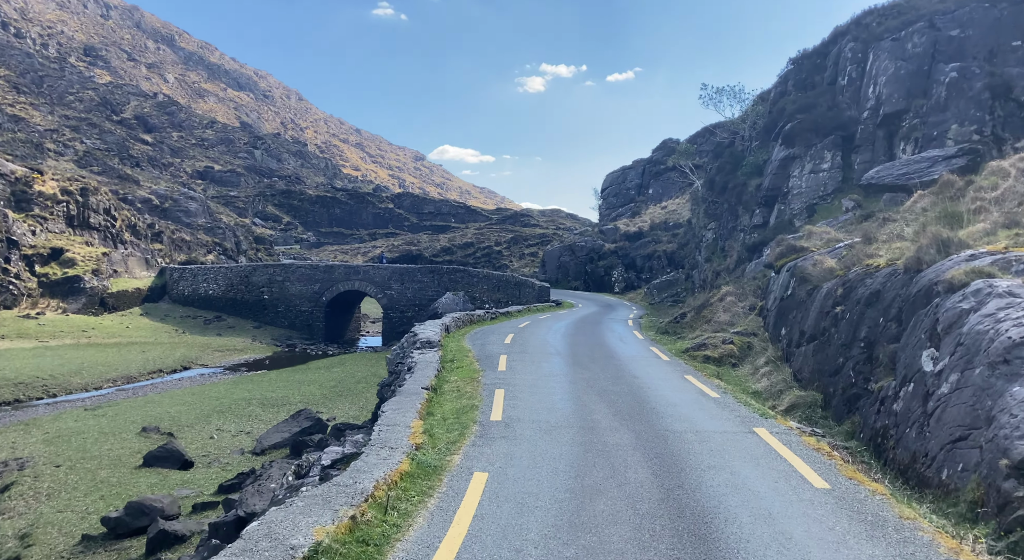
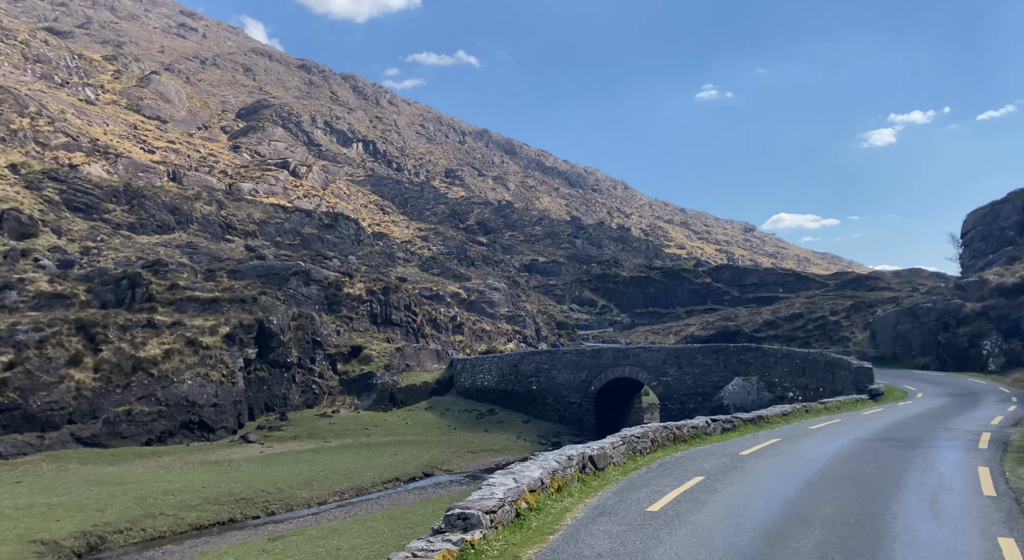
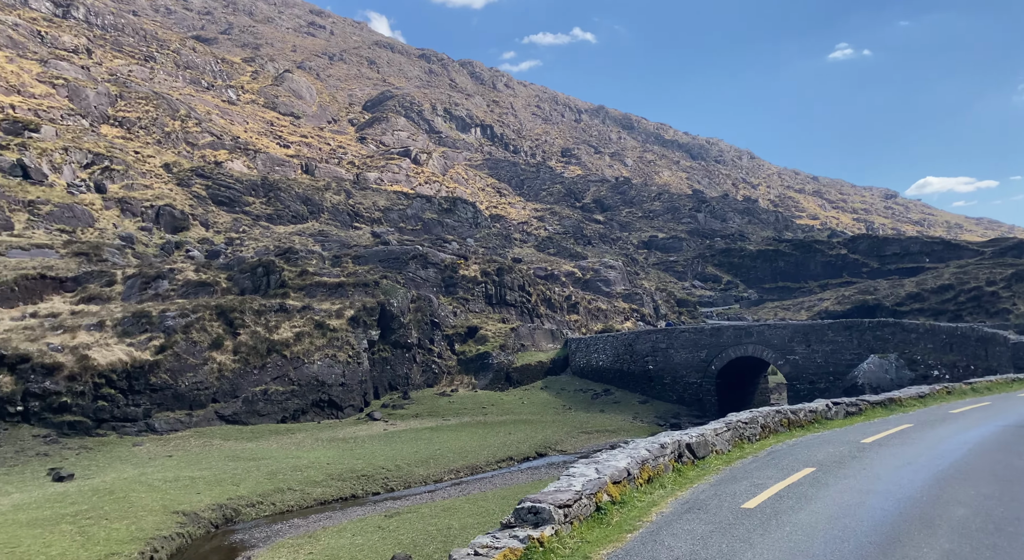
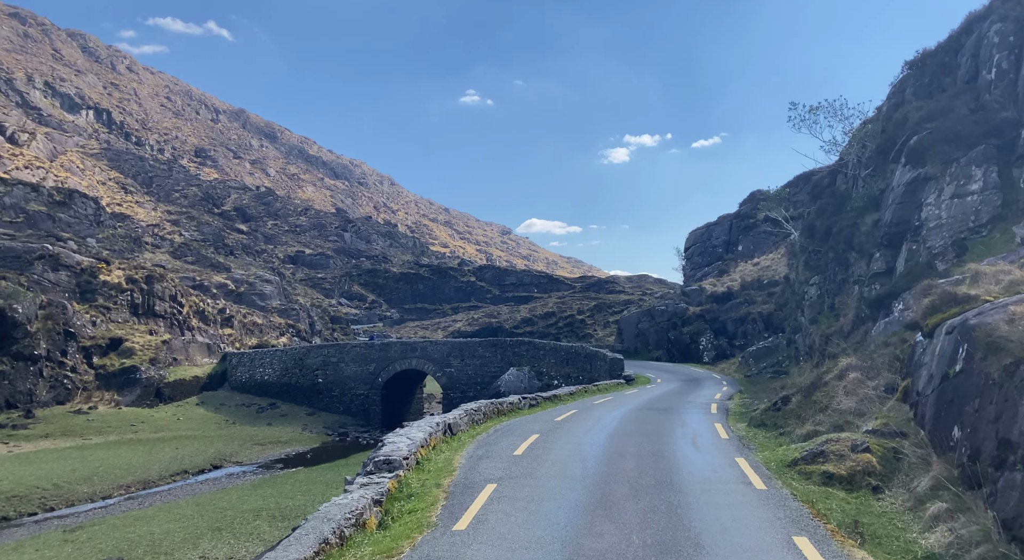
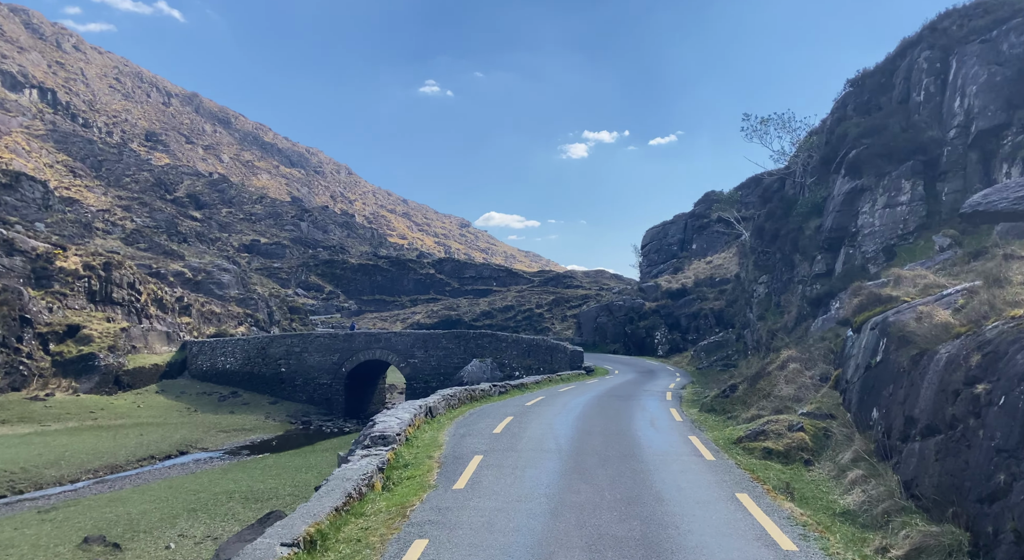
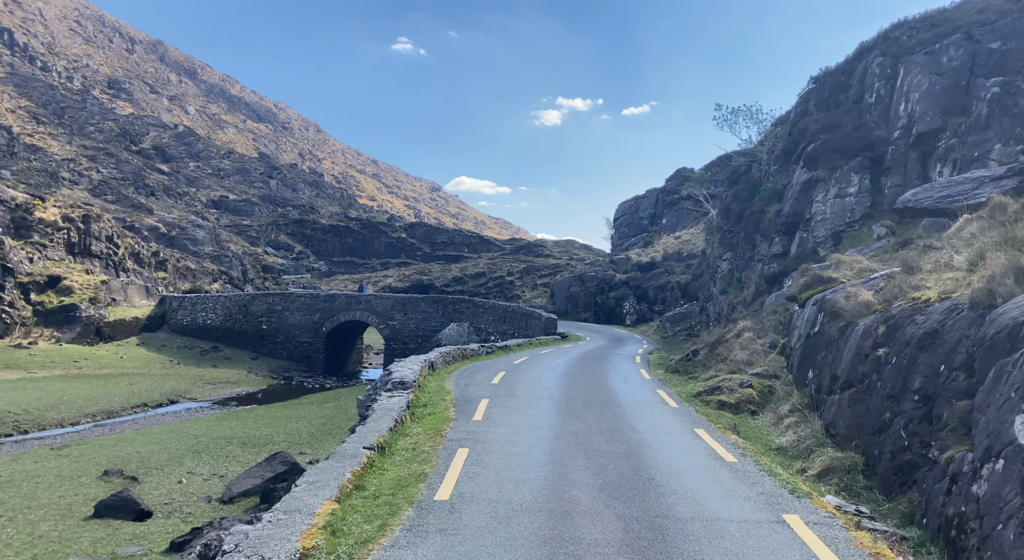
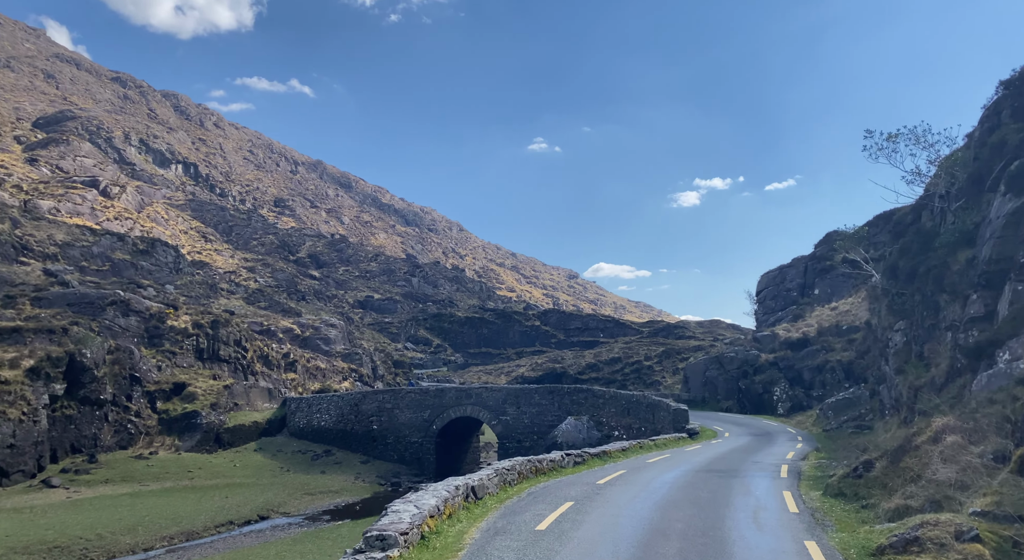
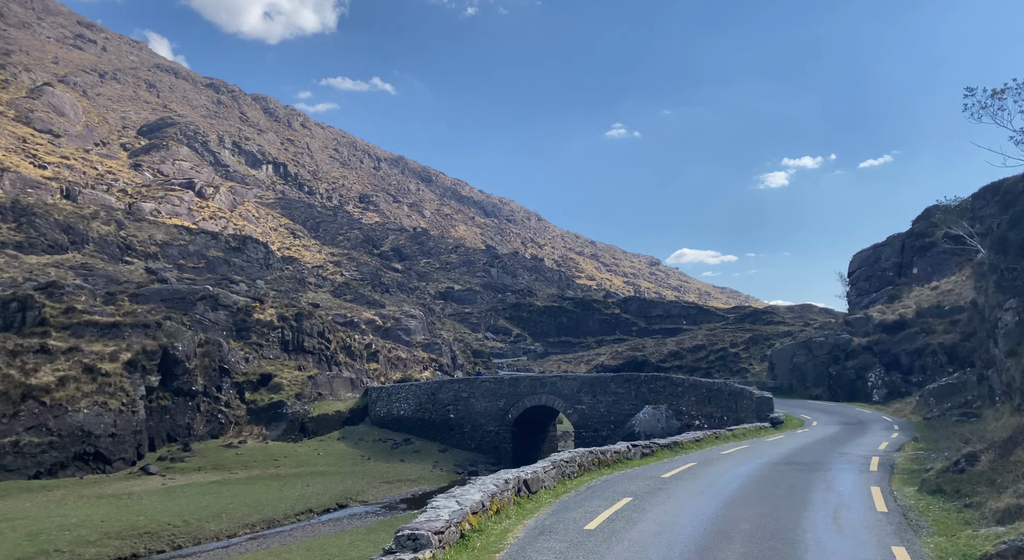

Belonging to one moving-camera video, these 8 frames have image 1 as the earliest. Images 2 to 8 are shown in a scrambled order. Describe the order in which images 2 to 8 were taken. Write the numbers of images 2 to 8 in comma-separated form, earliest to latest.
6, 5, 4, 7, 8, 2, 3
